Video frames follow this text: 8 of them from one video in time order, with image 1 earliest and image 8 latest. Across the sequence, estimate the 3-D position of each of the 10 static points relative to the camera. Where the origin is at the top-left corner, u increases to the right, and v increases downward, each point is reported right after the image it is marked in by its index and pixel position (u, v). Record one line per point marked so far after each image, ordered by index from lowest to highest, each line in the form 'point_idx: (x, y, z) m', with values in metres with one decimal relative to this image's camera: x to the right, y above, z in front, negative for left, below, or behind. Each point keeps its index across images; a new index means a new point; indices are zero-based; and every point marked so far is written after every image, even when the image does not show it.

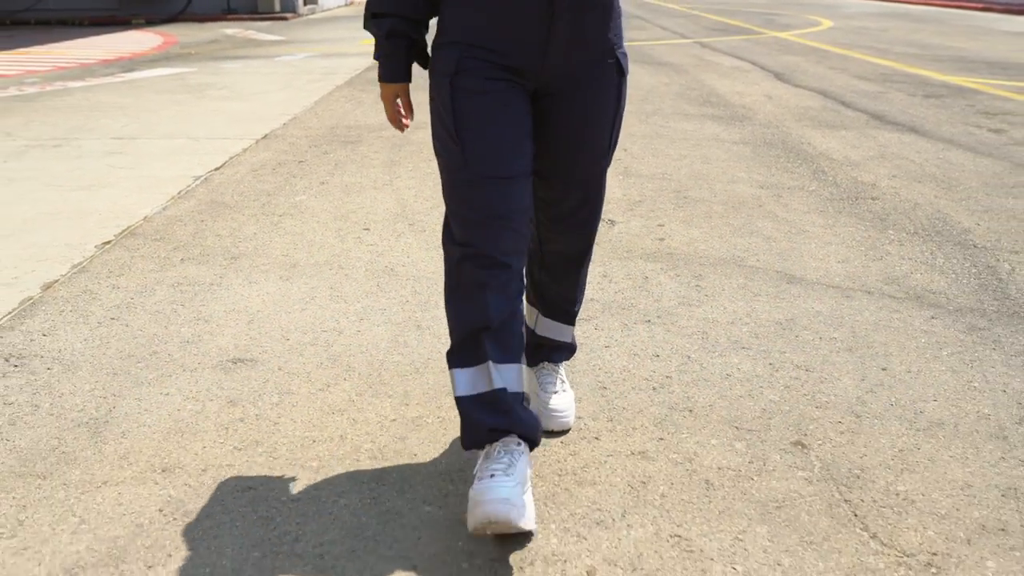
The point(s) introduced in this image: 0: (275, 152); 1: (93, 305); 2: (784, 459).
0: (-1.3, +0.8, +6.1) m
1: (-1.3, 0.0, +3.4) m
2: (+0.6, -0.4, +2.3) m
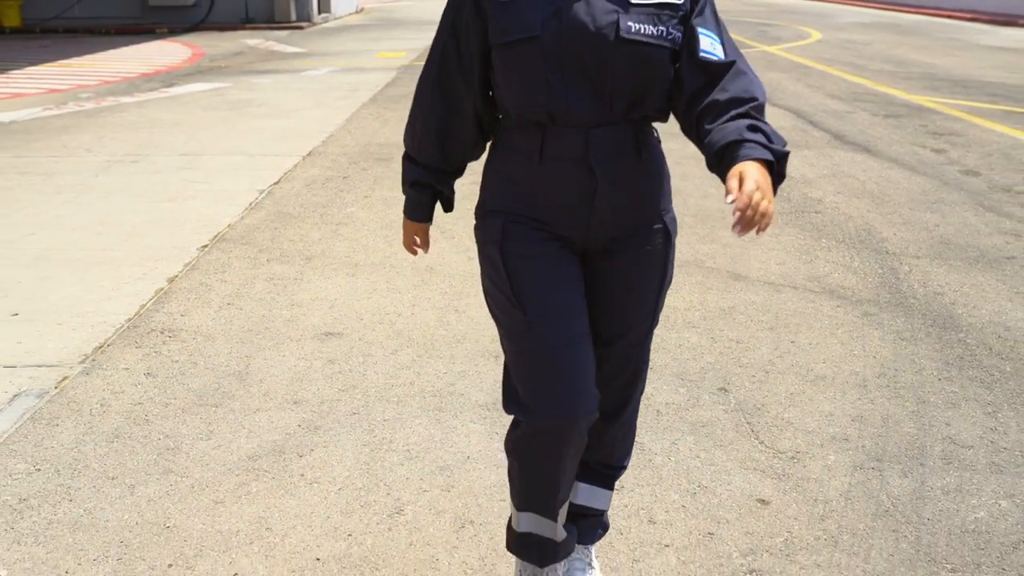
0: (-1.3, +0.8, +7.3) m
1: (-1.3, 0.0, +4.6) m
2: (+0.6, -0.3, +3.5) m
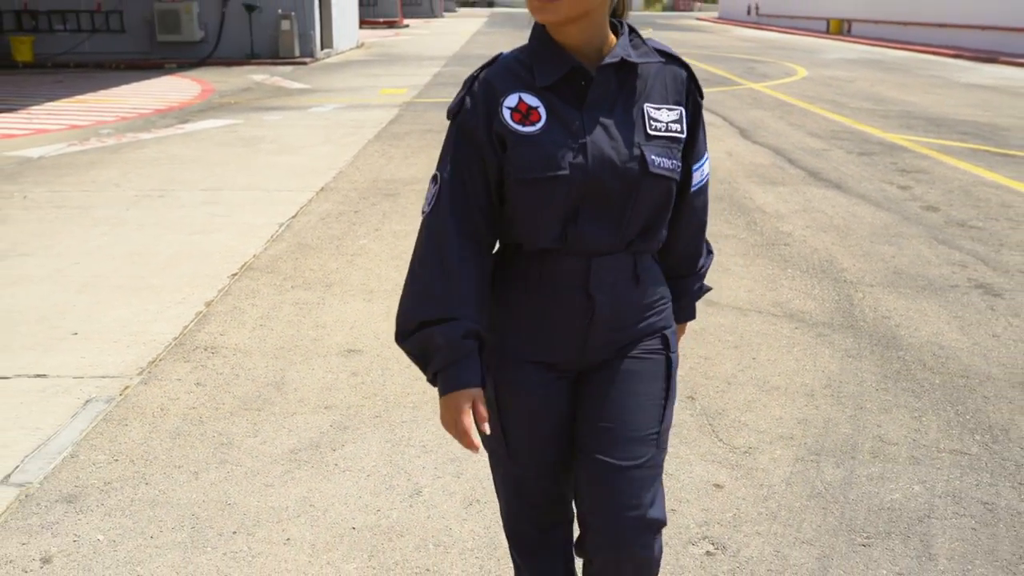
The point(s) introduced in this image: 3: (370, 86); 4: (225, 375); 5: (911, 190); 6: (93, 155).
0: (-1.3, +0.6, +7.9) m
1: (-1.3, -0.1, +5.2) m
2: (+0.6, -0.4, +4.1) m
3: (-2.4, +3.5, +18.7) m
4: (-1.1, -0.3, +4.4) m
5: (+3.2, +0.8, +8.7) m
6: (-4.0, +1.3, +10.3) m
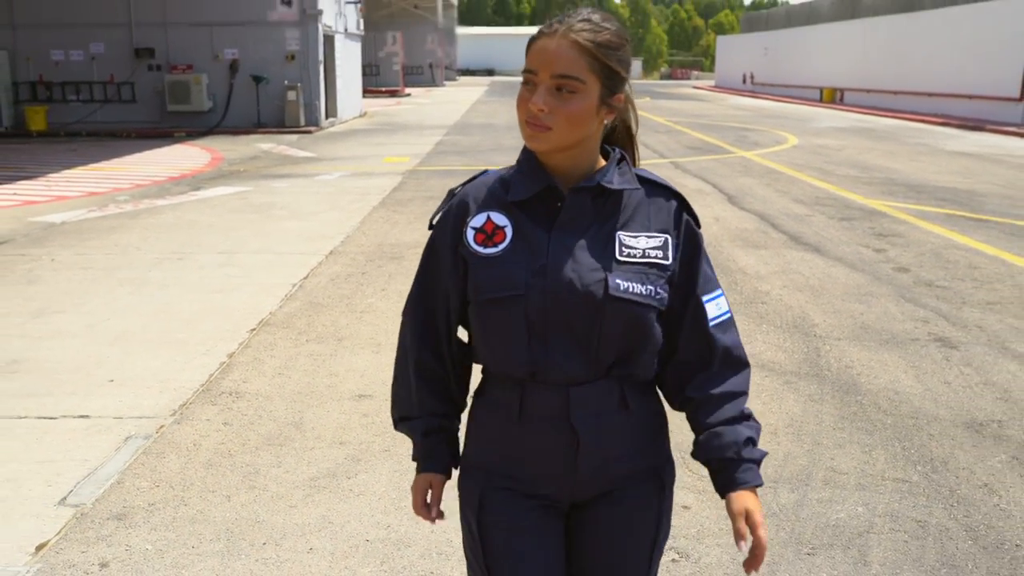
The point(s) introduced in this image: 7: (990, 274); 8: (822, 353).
0: (-1.3, +0.2, +8.4) m
1: (-1.3, -0.4, +5.7) m
2: (+0.6, -0.6, +4.5) m
3: (-2.4, +2.4, +19.4) m
4: (-1.2, -0.6, +4.9) m
5: (+3.2, +0.3, +9.3) m
6: (-4.0, +0.7, +10.9) m
7: (+3.6, +0.1, +8.3) m
8: (+1.7, -0.4, +6.0) m
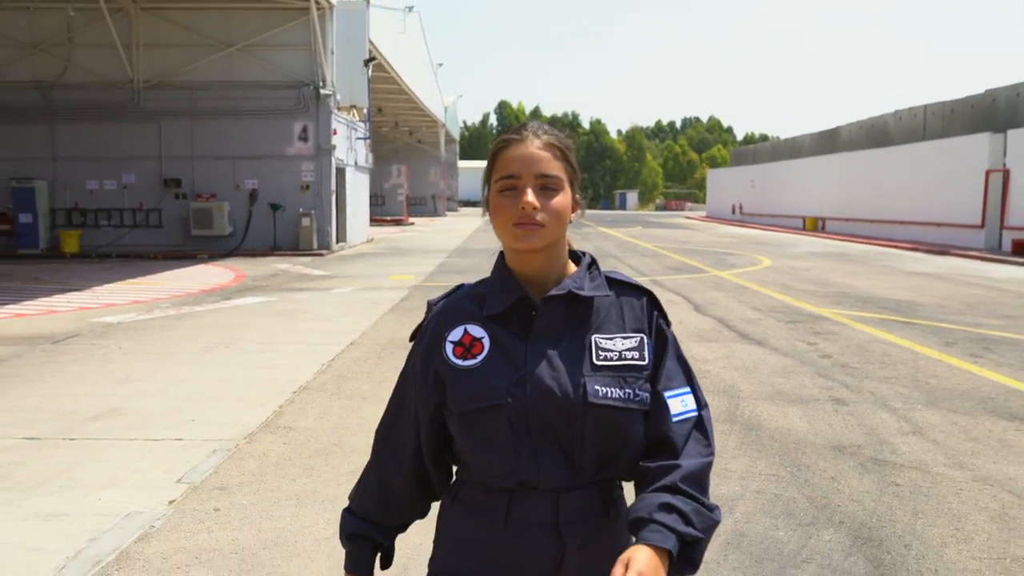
0: (-1.4, -0.6, +10.2) m
1: (-1.4, -0.8, +7.4) m
2: (+0.5, -0.9, +6.2) m
3: (-2.5, +0.3, +21.3) m
4: (-1.3, -0.9, +6.5) m
5: (+3.1, -0.6, +11.0) m
6: (-4.1, -0.4, +12.7) m
7: (+3.5, -0.6, +10.1) m
8: (+1.6, -0.8, +7.7) m
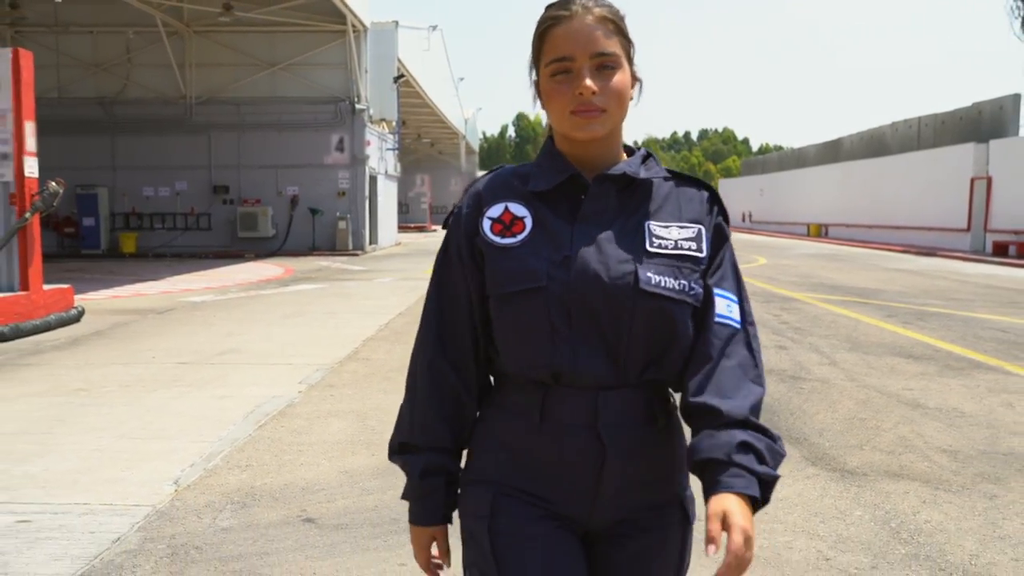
0: (-1.2, -0.4, +12.6) m
1: (-1.2, -0.6, +9.8) m
2: (+0.7, -0.7, +8.6) m
3: (-2.1, +0.4, +23.8) m
4: (-1.1, -0.6, +9.0) m
5: (+3.3, -0.3, +13.4) m
6: (-3.8, -0.2, +15.2) m
7: (+3.7, -0.4, +12.4) m
8: (+1.8, -0.6, +10.1) m
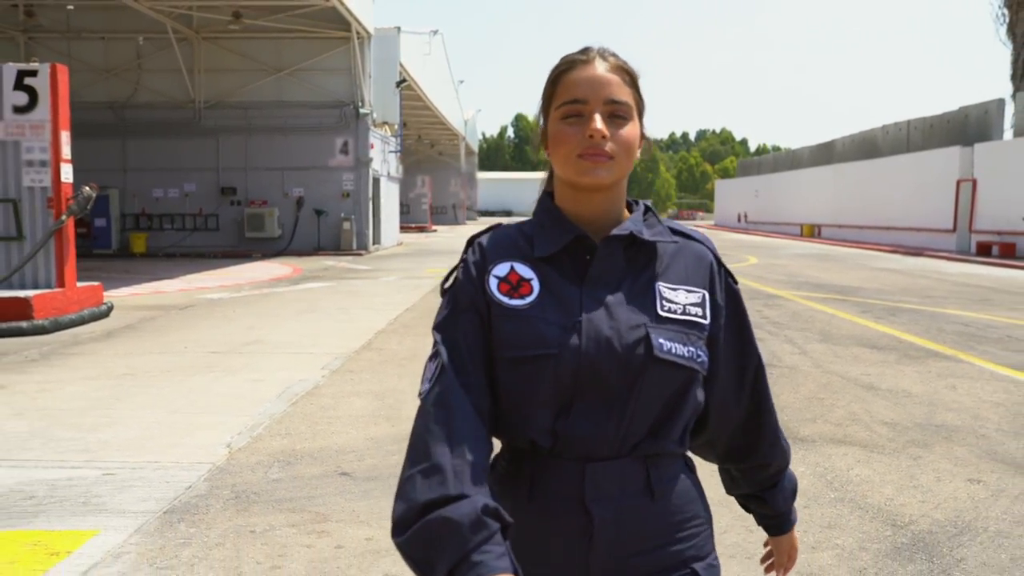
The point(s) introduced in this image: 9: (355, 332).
0: (-1.2, -0.3, +13.5) m
1: (-1.2, -0.5, +10.7) m
2: (+0.6, -0.6, +9.6) m
3: (-2.1, +0.5, +24.7) m
4: (-1.1, -0.6, +9.9) m
5: (+3.3, -0.3, +14.3) m
6: (-3.8, -0.1, +16.1) m
7: (+3.7, -0.4, +13.4) m
8: (+1.8, -0.5, +11.0) m
9: (-1.7, -0.5, +11.5) m
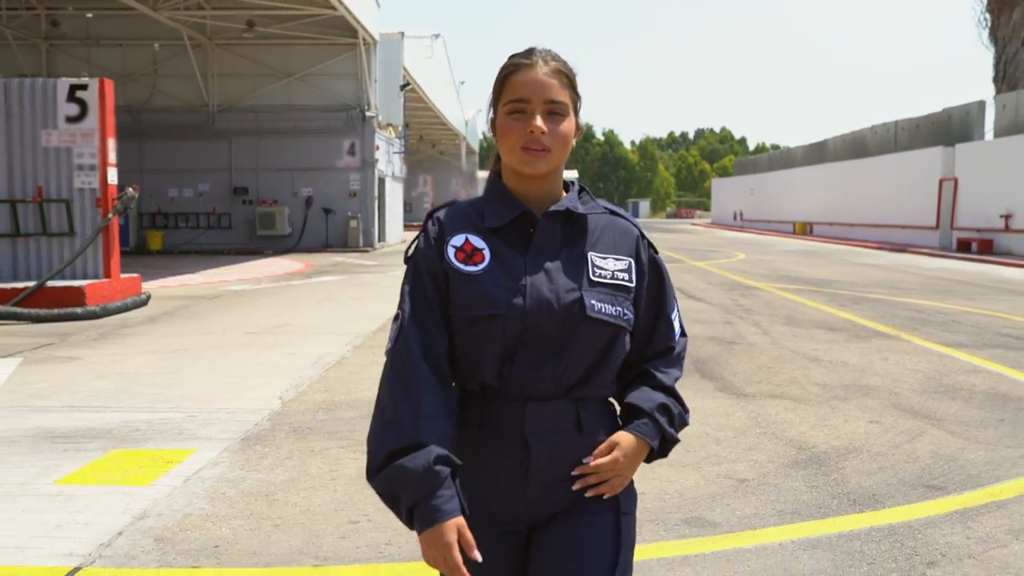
0: (-1.2, -0.2, +15.0) m
1: (-1.2, -0.4, +12.2) m
2: (+0.6, -0.5, +11.0) m
3: (-2.2, +0.6, +26.2) m
4: (-1.1, -0.5, +11.3) m
5: (+3.3, -0.2, +15.8) m
6: (-3.8, 0.0, +17.6) m
7: (+3.7, -0.2, +14.8) m
8: (+1.8, -0.4, +12.4) m
9: (-1.7, -0.3, +12.9) m
